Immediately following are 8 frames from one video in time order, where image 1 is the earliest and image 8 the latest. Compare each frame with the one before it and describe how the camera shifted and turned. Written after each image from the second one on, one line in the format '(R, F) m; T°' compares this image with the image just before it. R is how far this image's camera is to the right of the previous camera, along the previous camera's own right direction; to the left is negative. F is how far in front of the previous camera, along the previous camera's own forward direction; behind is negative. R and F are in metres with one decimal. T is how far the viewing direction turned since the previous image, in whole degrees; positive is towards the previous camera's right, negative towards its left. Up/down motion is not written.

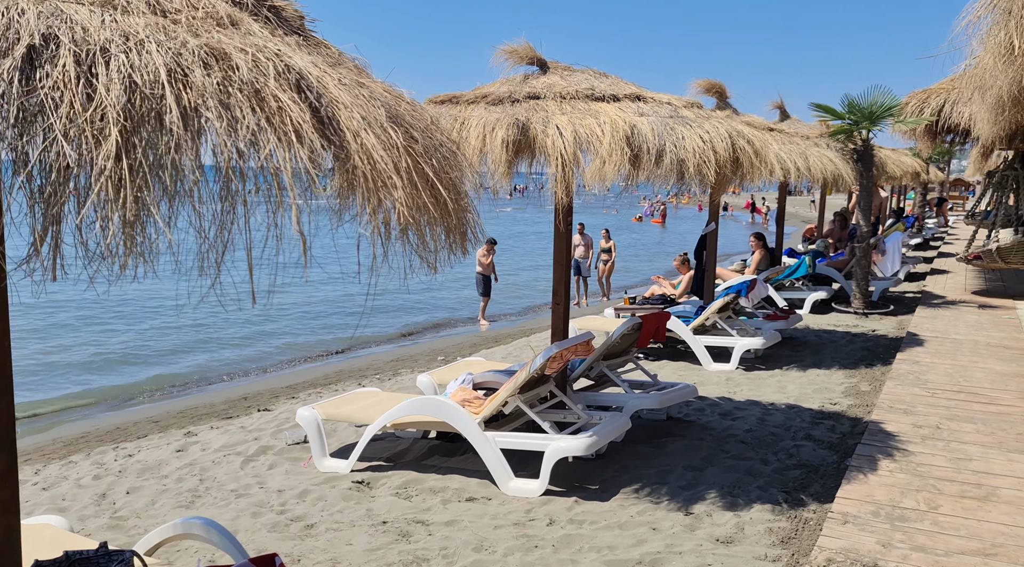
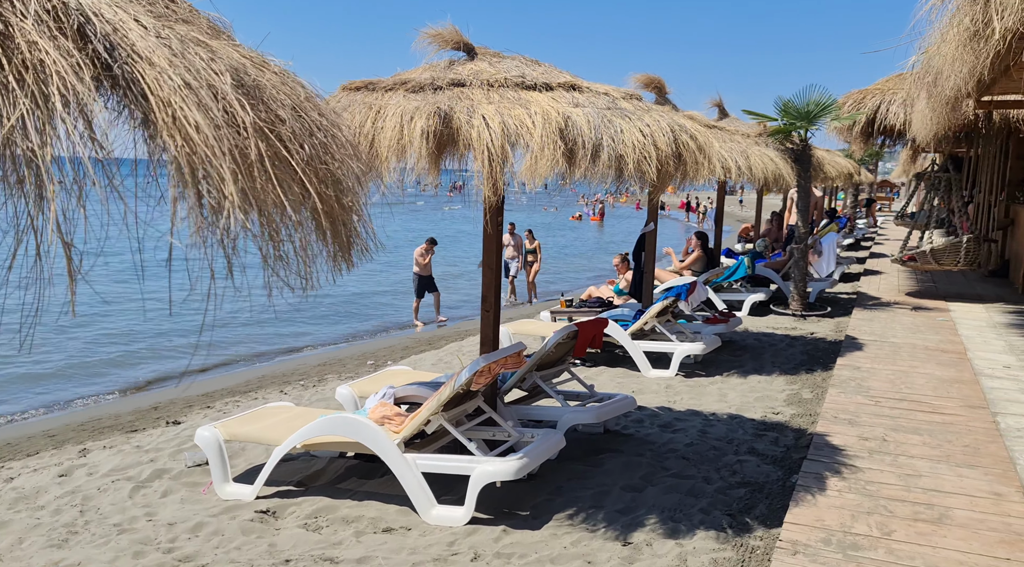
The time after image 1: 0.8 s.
(+0.1, +0.4) m; +4°
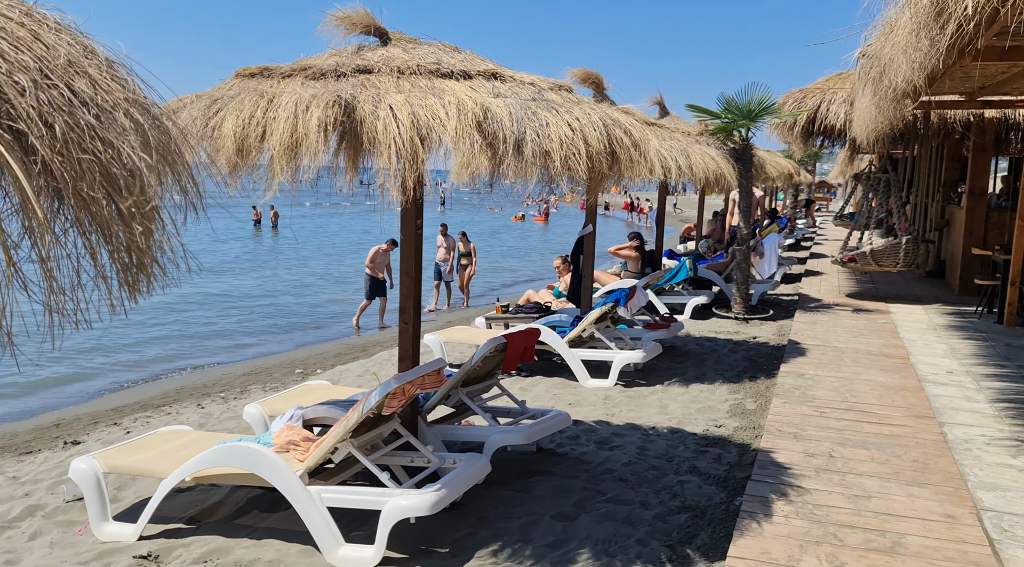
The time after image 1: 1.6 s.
(+0.1, +0.4) m; +4°
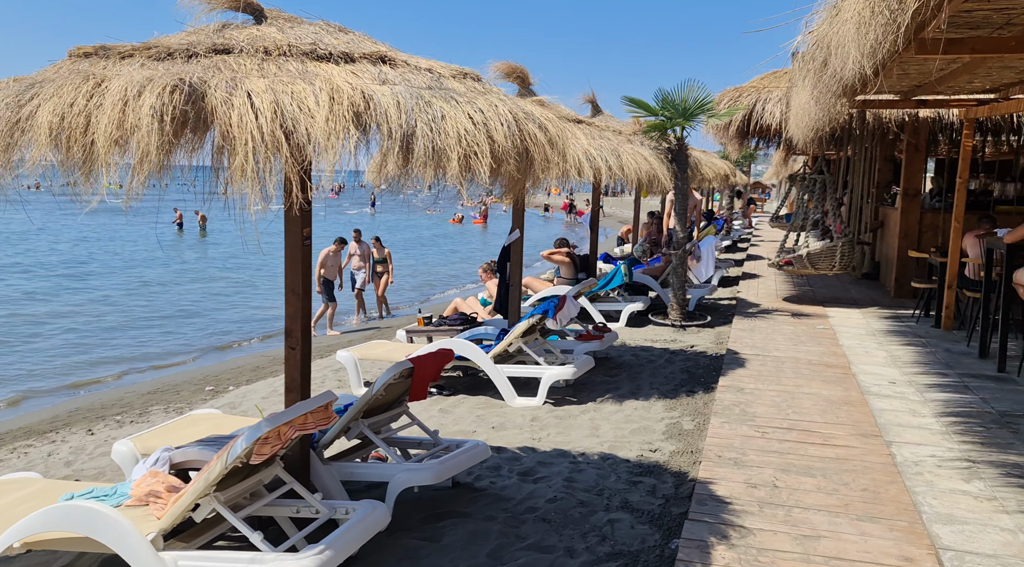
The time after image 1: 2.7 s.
(+0.2, +0.5) m; +4°
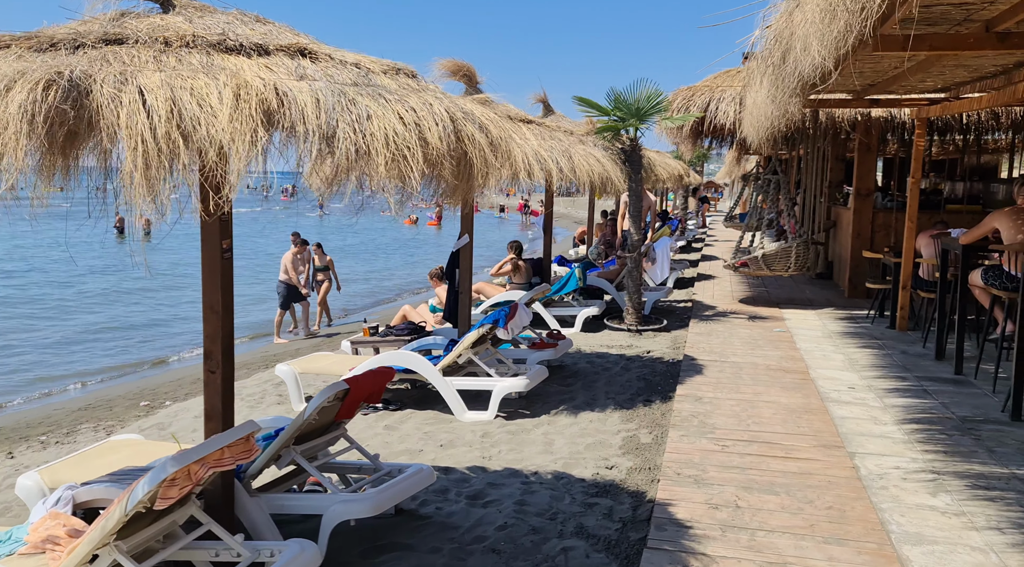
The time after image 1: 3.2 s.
(+0.1, +0.3) m; +3°
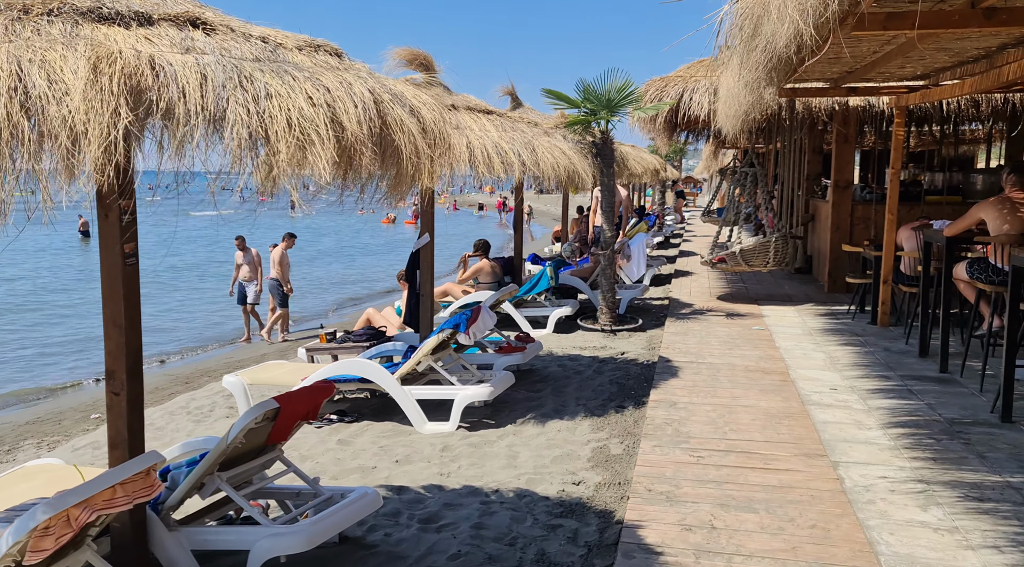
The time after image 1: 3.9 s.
(+0.1, +0.4) m; +1°
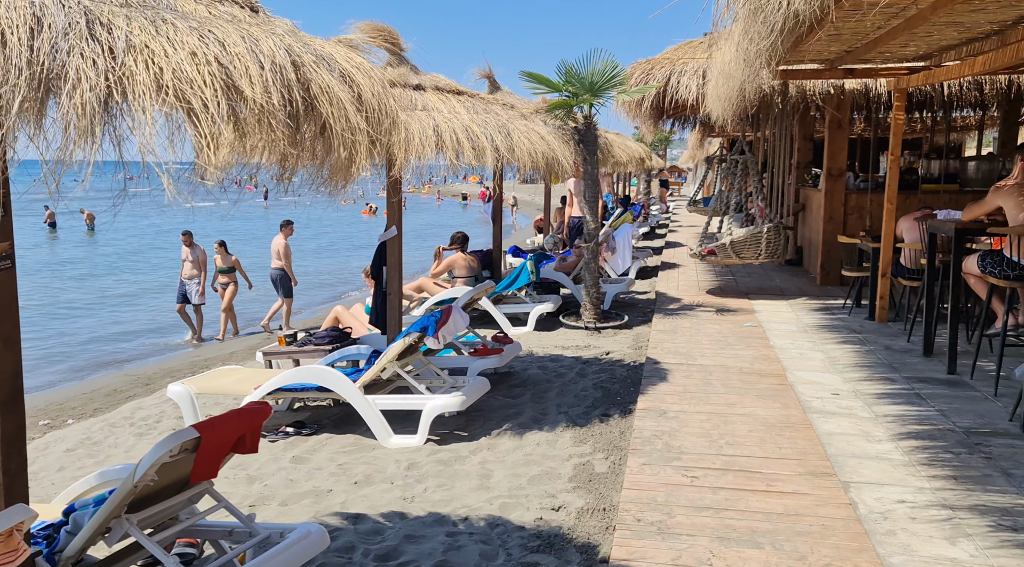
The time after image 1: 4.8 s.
(+0.1, +0.5) m; +1°
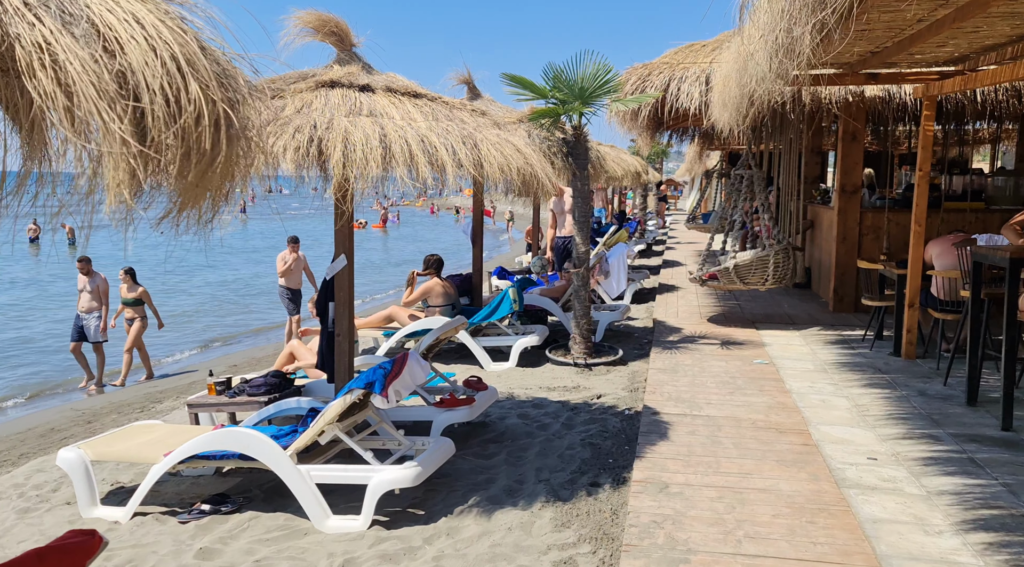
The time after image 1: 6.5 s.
(+0.1, +0.9) m; 0°
